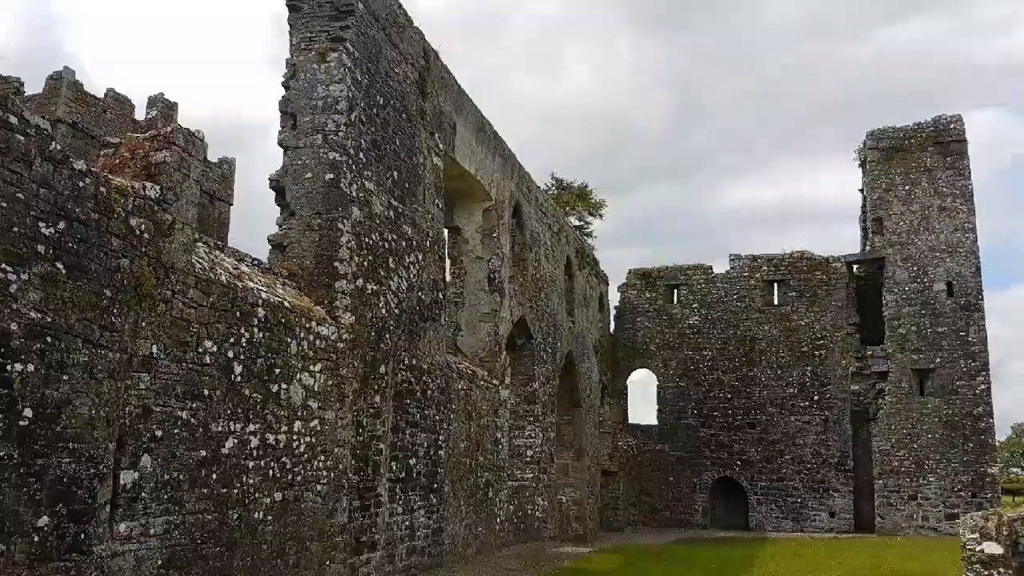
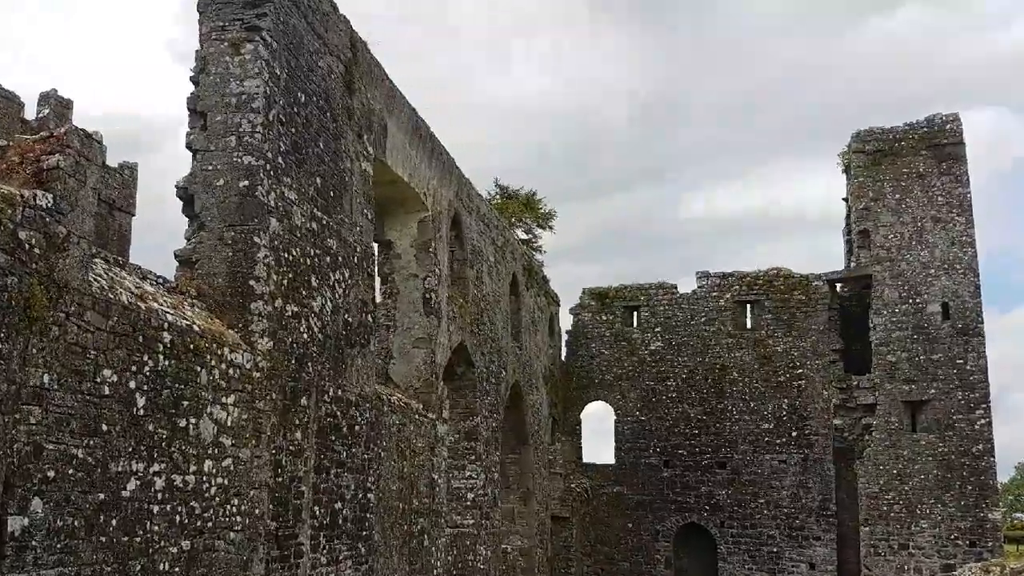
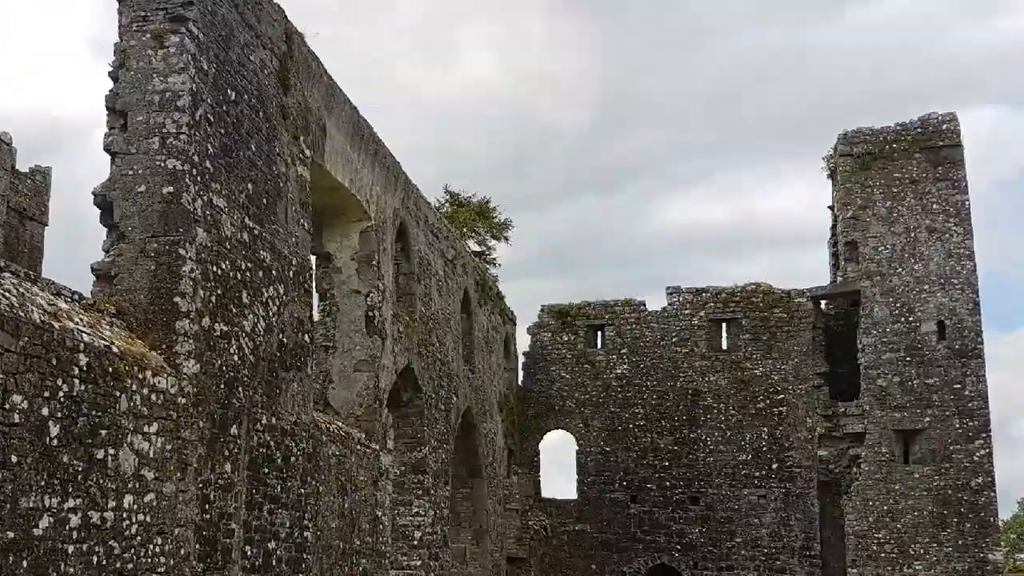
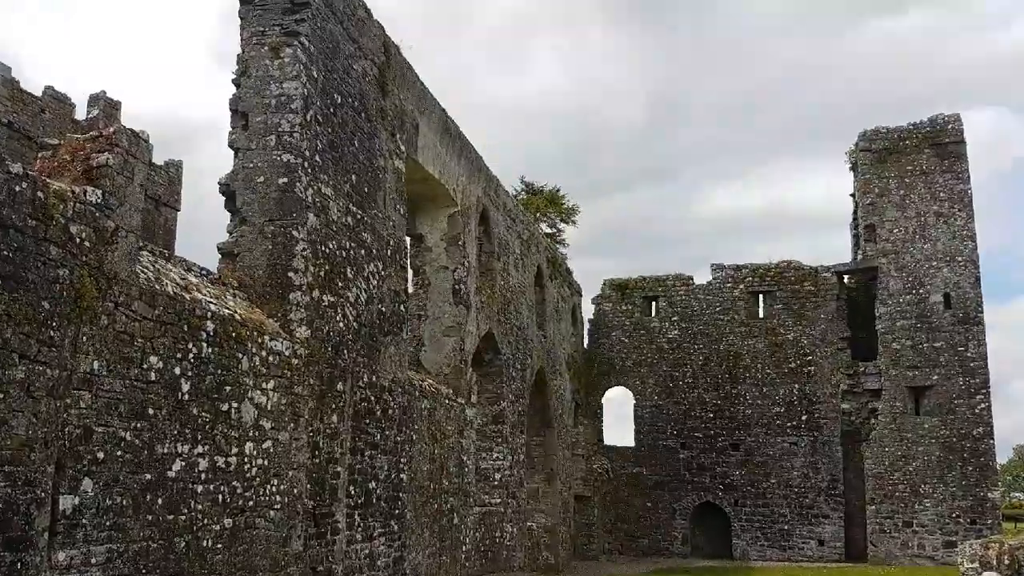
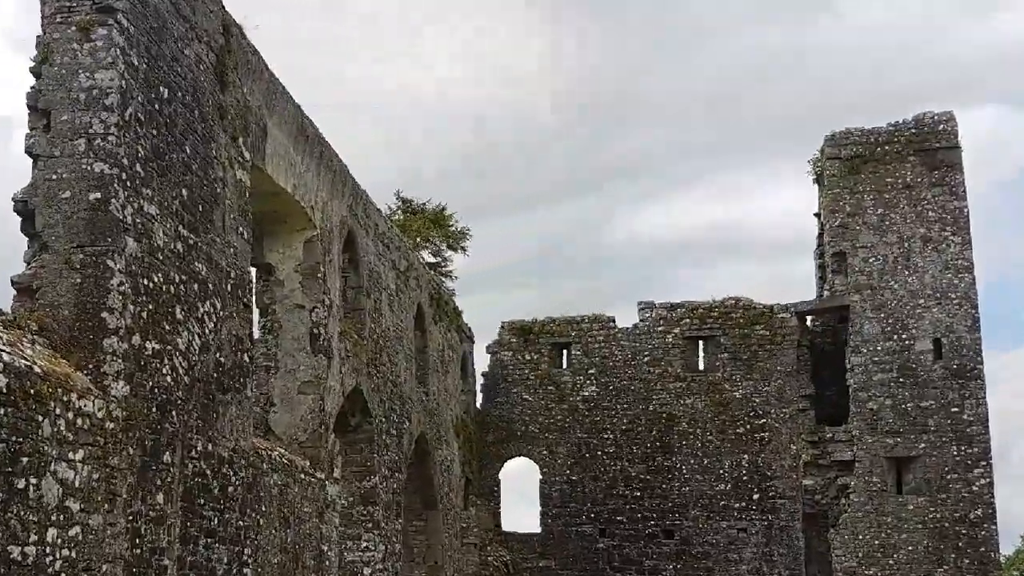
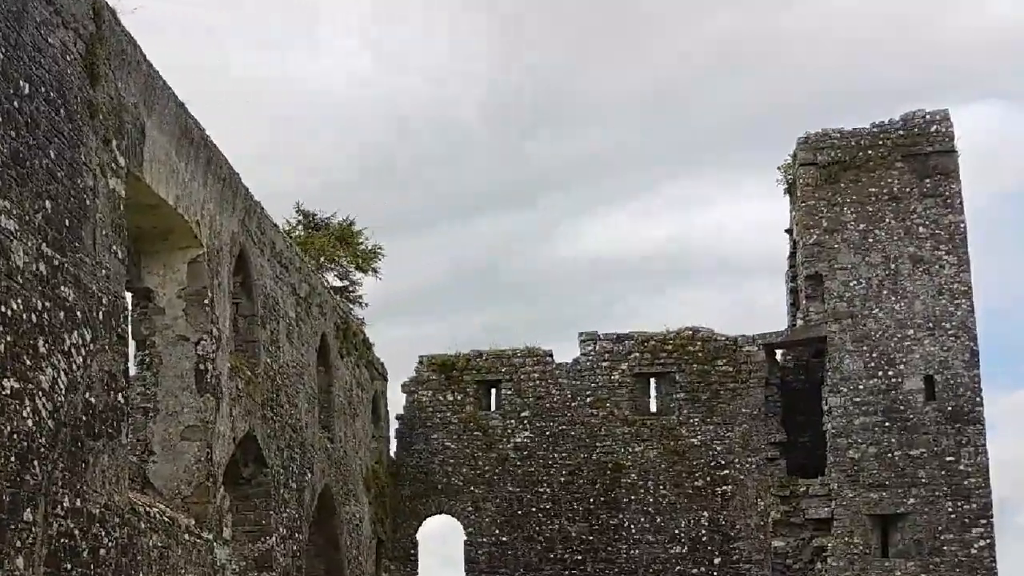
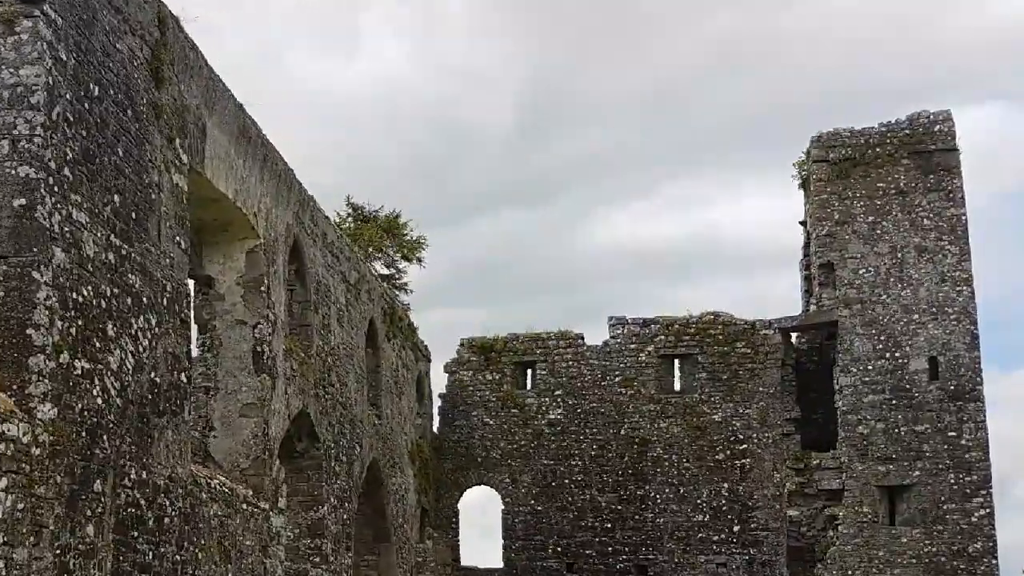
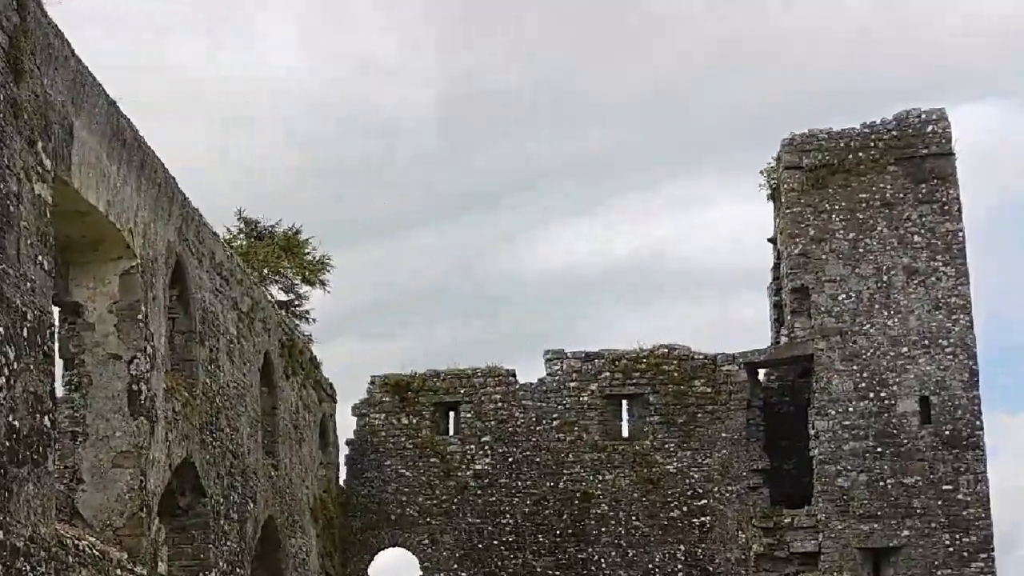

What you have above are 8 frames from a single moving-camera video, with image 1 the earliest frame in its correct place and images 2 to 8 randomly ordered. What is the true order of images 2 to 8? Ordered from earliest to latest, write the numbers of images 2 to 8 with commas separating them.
4, 2, 3, 5, 7, 6, 8
